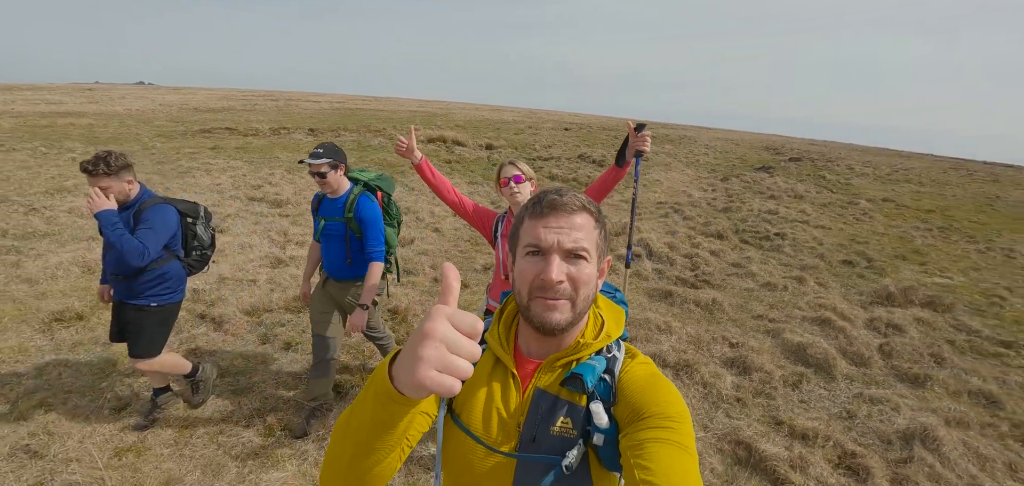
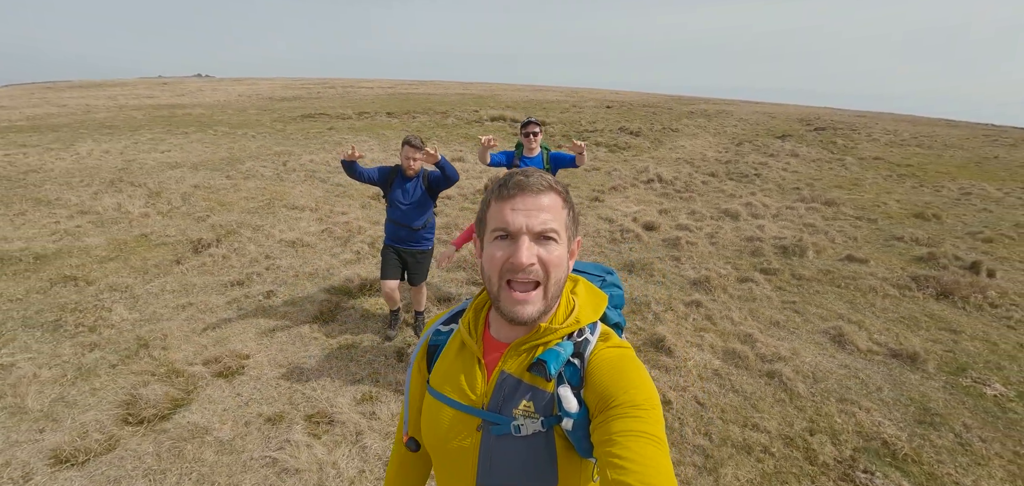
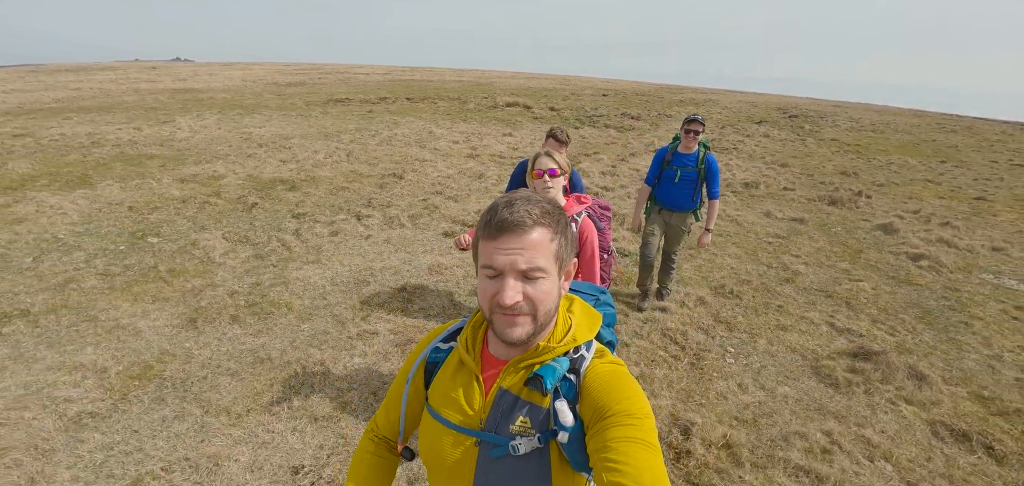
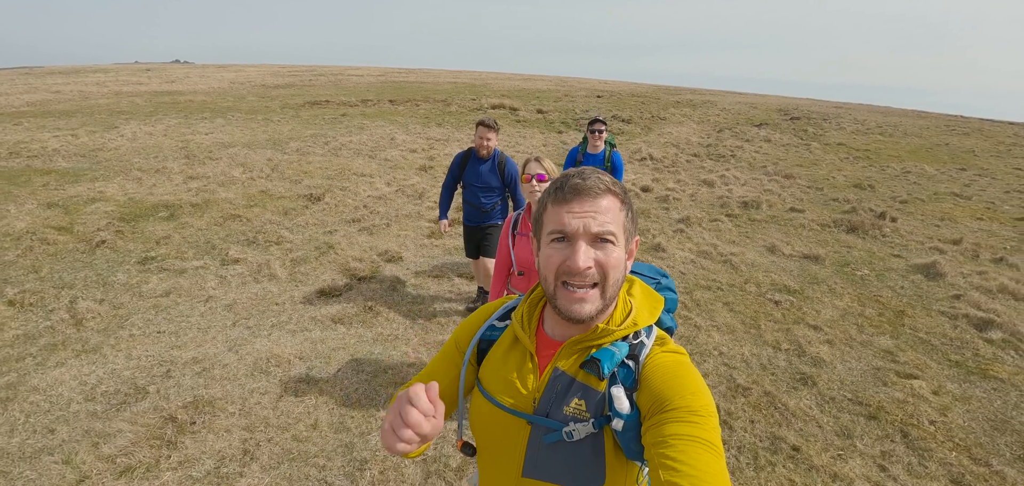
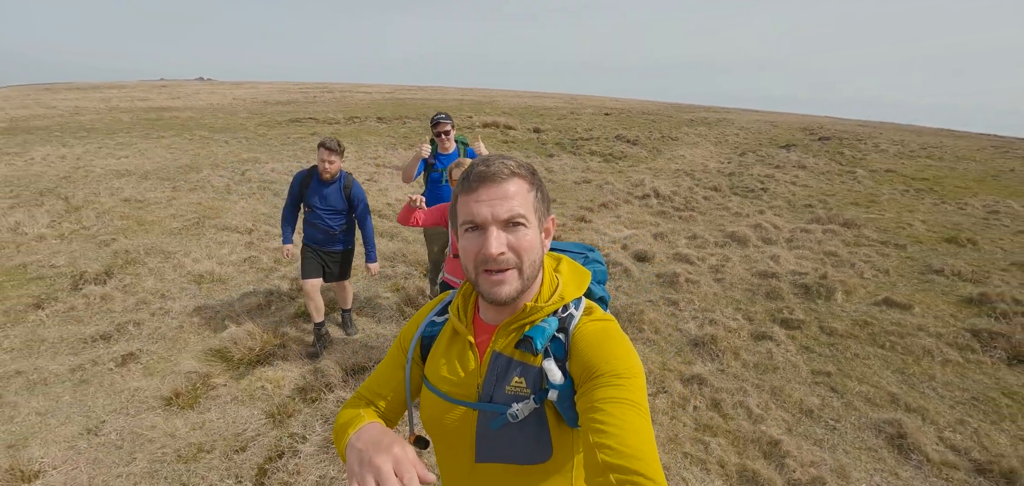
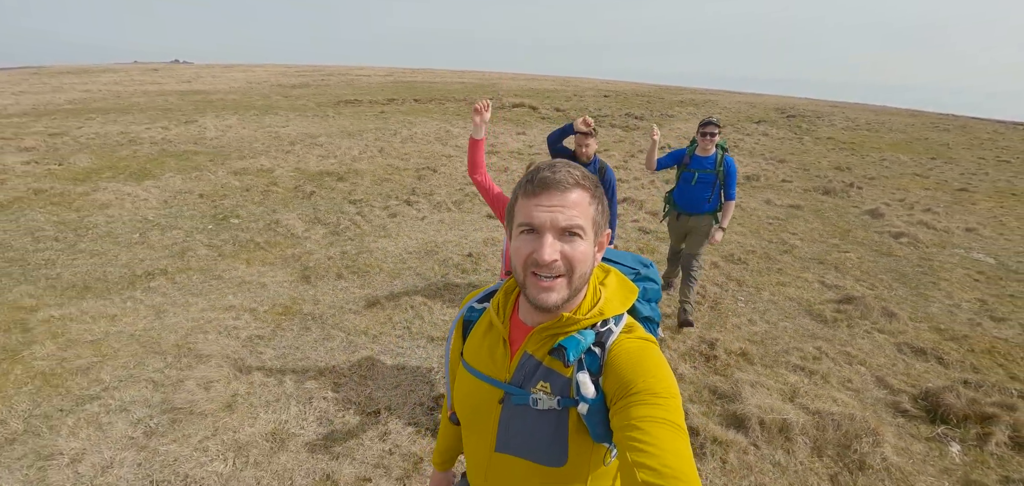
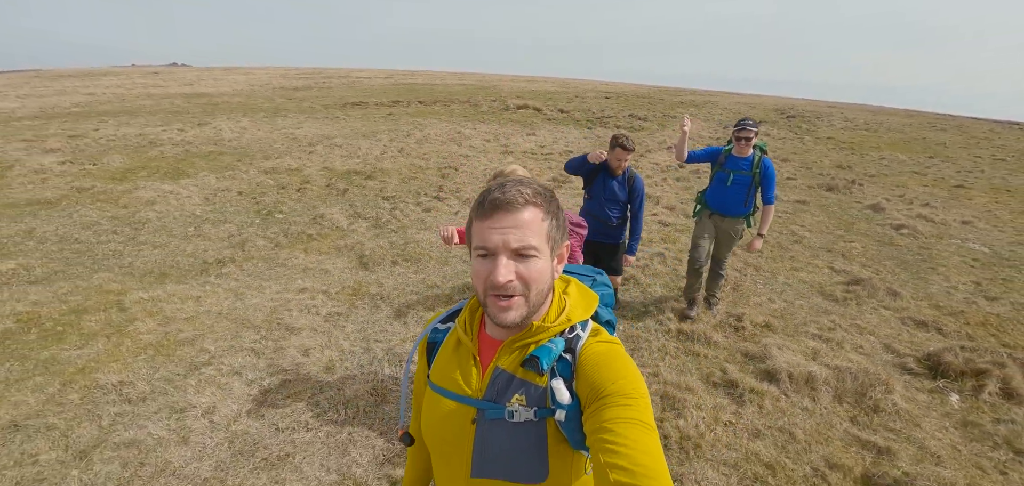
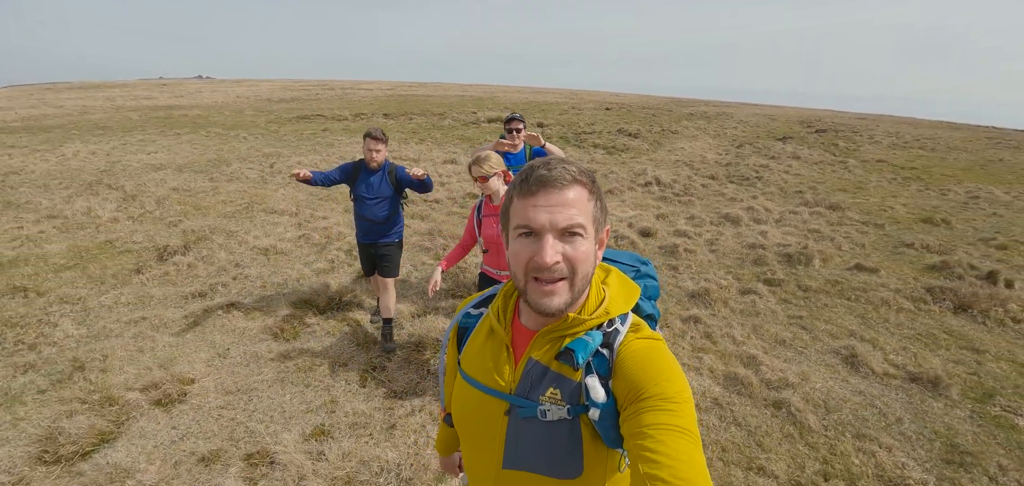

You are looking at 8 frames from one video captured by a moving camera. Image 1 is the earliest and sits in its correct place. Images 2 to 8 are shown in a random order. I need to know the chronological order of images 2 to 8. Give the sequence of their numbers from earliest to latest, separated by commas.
5, 8, 2, 4, 3, 6, 7
